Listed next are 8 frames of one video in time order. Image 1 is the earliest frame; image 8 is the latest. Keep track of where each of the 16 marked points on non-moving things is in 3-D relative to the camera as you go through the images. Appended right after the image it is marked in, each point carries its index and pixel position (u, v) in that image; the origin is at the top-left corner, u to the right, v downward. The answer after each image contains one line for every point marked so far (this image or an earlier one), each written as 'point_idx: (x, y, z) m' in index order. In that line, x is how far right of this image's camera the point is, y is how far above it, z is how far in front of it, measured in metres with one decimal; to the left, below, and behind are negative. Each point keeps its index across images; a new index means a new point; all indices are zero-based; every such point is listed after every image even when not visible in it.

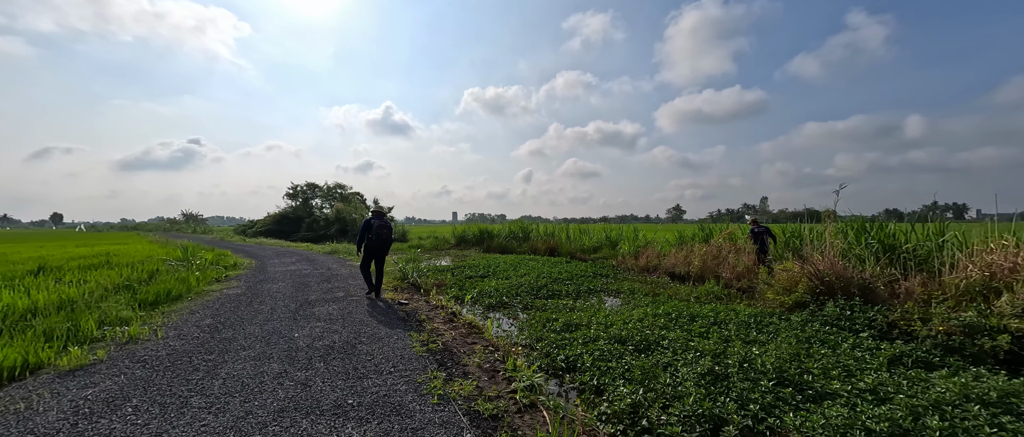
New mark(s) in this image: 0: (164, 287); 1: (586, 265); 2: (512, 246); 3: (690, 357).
0: (-6.2, -1.2, +6.1) m
1: (+2.7, -1.7, +12.4) m
2: (0.0, -1.6, +19.6) m
3: (+1.9, -1.5, +3.7) m
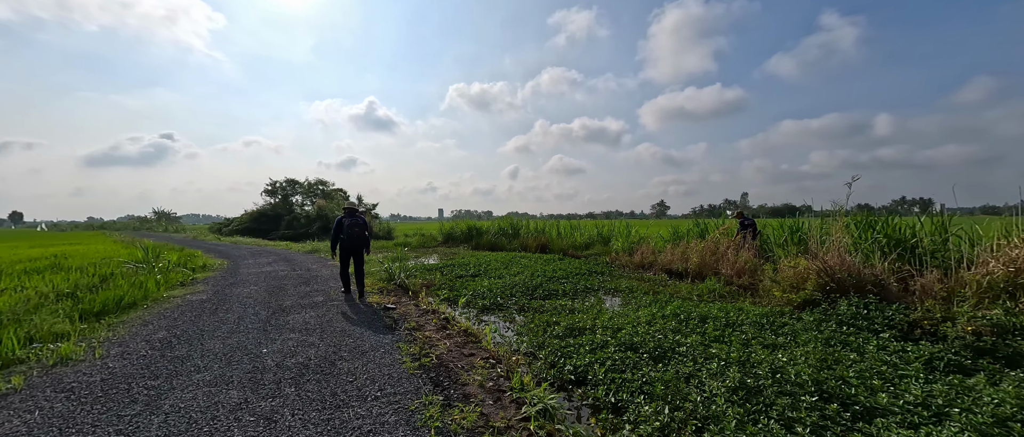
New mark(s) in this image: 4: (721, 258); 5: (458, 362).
0: (-6.3, -1.2, +5.4) m
1: (+2.4, -1.6, +12.0) m
2: (-0.6, -1.4, +19.1) m
3: (+2.0, -1.5, +3.4) m
4: (+5.4, -1.0, +8.9) m
5: (-0.5, -1.4, +3.4) m
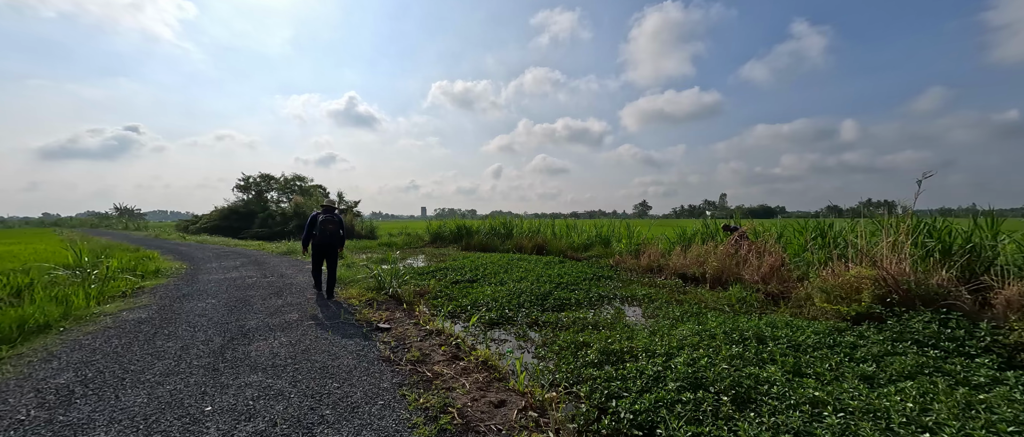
0: (-6.0, -1.2, +4.2) m
1: (+2.3, -1.6, +11.2) m
2: (-1.0, -1.3, +18.2) m
3: (+2.4, -1.5, +2.5) m
4: (+5.5, -1.0, +8.2) m
5: (-0.2, -1.4, +2.5) m
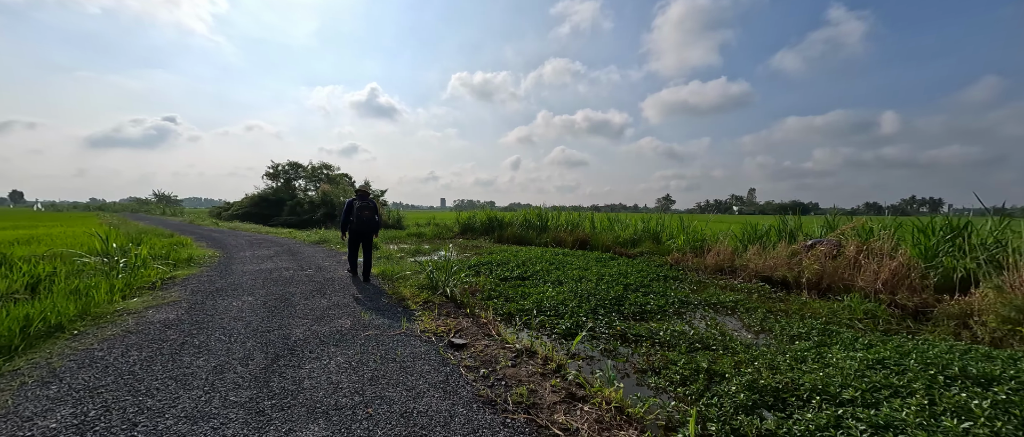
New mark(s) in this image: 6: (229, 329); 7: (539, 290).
0: (-4.9, -1.0, +3.5) m
1: (+3.8, -1.4, +10.1) m
2: (+0.8, -0.9, +17.2) m
3: (+3.4, -1.5, +1.4) m
4: (+6.8, -0.9, +6.9) m
5: (+0.8, -1.4, +1.5) m
6: (-2.9, -1.1, +3.5) m
7: (+0.6, -1.5, +7.0) m
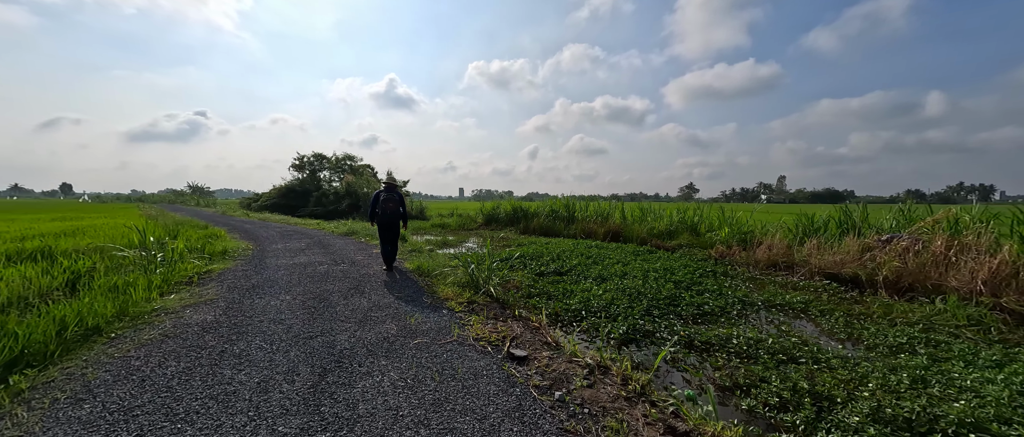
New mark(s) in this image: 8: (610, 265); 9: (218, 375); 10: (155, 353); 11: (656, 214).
0: (-4.3, -0.9, +3.3) m
1: (+4.7, -1.1, +9.5) m
2: (+2.2, -0.4, +16.7) m
3: (+3.8, -1.5, +0.8) m
4: (+7.6, -0.8, +6.1) m
5: (+1.3, -1.4, +1.0) m
6: (-2.3, -1.1, +3.2) m
7: (+1.3, -1.3, +6.5) m
8: (+2.5, -1.2, +8.5) m
9: (-2.2, -1.2, +2.5) m
10: (-3.0, -1.1, +2.9) m
11: (+6.2, +0.2, +14.7) m
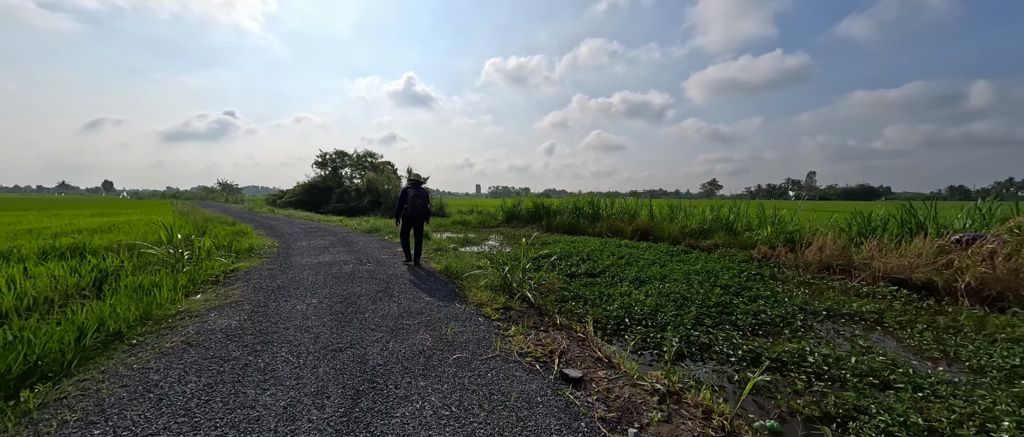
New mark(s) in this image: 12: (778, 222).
0: (-3.9, -0.9, +3.1) m
1: (+5.4, -1.1, +8.8) m
2: (+3.2, -0.3, +16.1) m
3: (+4.2, -1.5, +0.2) m
4: (+8.1, -0.8, +5.3) m
5: (+1.6, -1.4, +0.6) m
6: (-1.9, -1.1, +2.9) m
7: (+1.9, -1.3, +6.1) m
8: (+3.1, -1.1, +8.0) m
9: (-1.8, -1.2, +2.2) m
10: (-2.6, -1.1, +2.7) m
11: (+7.2, +0.3, +14.0) m
12: (+8.2, -0.1, +10.6) m
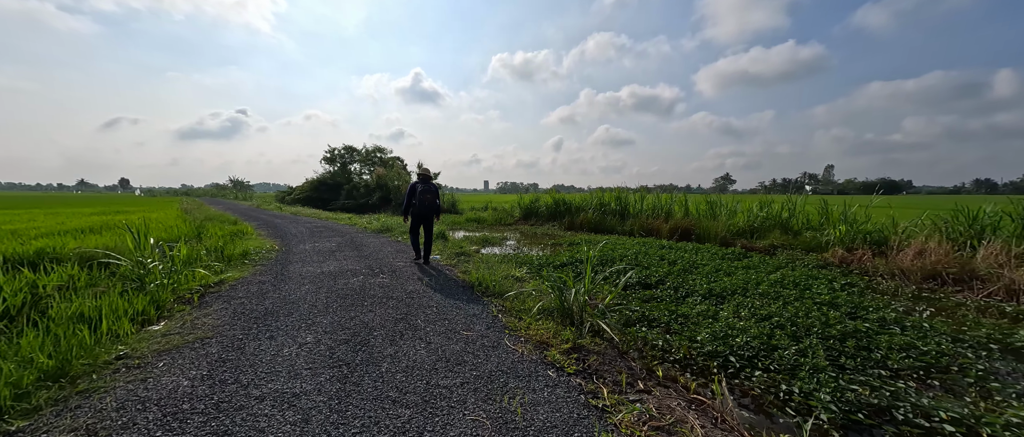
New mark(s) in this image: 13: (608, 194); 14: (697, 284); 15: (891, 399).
0: (-3.2, -1.0, +1.9) m
1: (+6.2, -1.0, +7.5) m
2: (+4.2, -0.2, +14.8) m
3: (+4.7, -1.6, -1.1) m
4: (+8.8, -0.8, +3.9) m
5: (+2.2, -1.5, -0.7) m
6: (-1.2, -1.1, +1.7) m
7: (+2.6, -1.3, +4.8) m
8: (+3.9, -1.1, +6.7) m
9: (-1.2, -1.2, +1.0) m
10: (-2.0, -1.2, +1.5) m
11: (+8.0, +0.4, +12.6) m
12: (+9.0, 0.0, +9.1) m
13: (+4.6, +1.2, +16.5) m
14: (+3.3, -1.2, +6.1) m
15: (+3.2, -1.5, +2.9) m
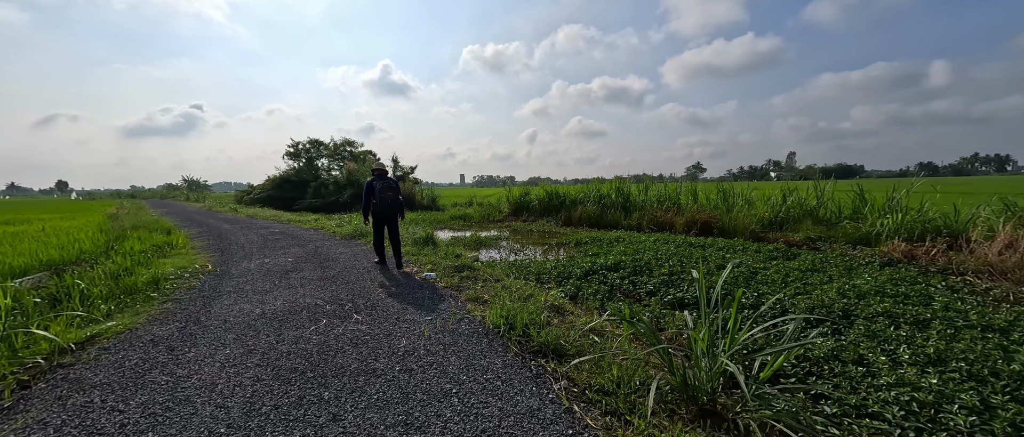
0: (-2.6, -1.2, +0.1) m
1: (+6.4, -0.9, +6.2) m
2: (+3.9, +0.1, +13.4) m
3: (+5.6, -1.6, -2.4) m
4: (+9.3, -0.6, +2.8) m
5: (+3.0, -1.6, -2.2) m
6: (-0.6, -1.3, 0.0) m
7: (+3.1, -1.3, +3.3) m
8: (+4.2, -1.0, +5.3) m
9: (-0.5, -1.4, -0.7) m
10: (-1.3, -1.4, -0.3) m
11: (+7.9, +0.7, +11.4) m
12: (+9.1, +0.3, +8.0) m
13: (+4.2, +1.5, +15.1) m
14: (+3.6, -1.1, +4.6) m
15: (+3.8, -1.5, +1.5) m
